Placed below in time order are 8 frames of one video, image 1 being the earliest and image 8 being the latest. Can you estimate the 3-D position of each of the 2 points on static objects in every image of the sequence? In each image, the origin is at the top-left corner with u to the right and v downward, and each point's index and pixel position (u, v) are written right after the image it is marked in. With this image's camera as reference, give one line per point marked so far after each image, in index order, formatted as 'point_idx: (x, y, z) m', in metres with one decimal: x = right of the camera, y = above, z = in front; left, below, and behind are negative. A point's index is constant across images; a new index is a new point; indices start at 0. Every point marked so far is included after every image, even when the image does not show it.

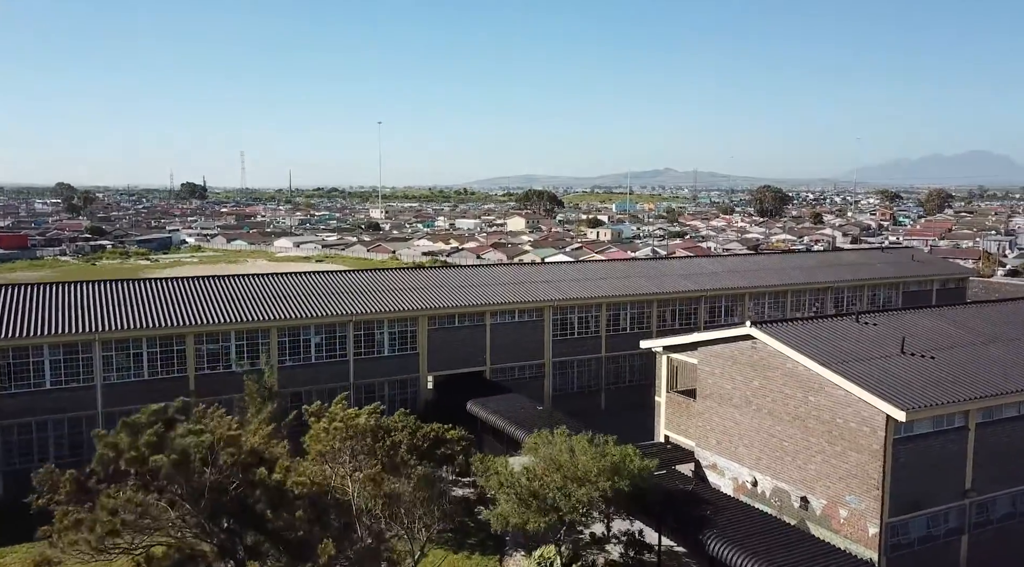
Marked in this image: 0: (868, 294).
0: (+8.0, -0.2, +19.5) m
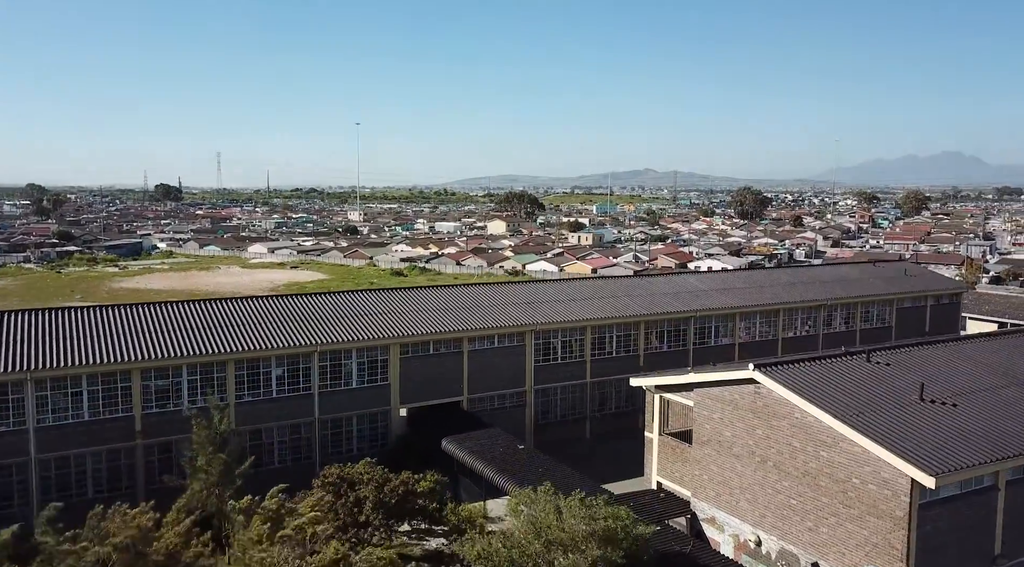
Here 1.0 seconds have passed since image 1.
0: (+7.5, -0.6, +18.8) m
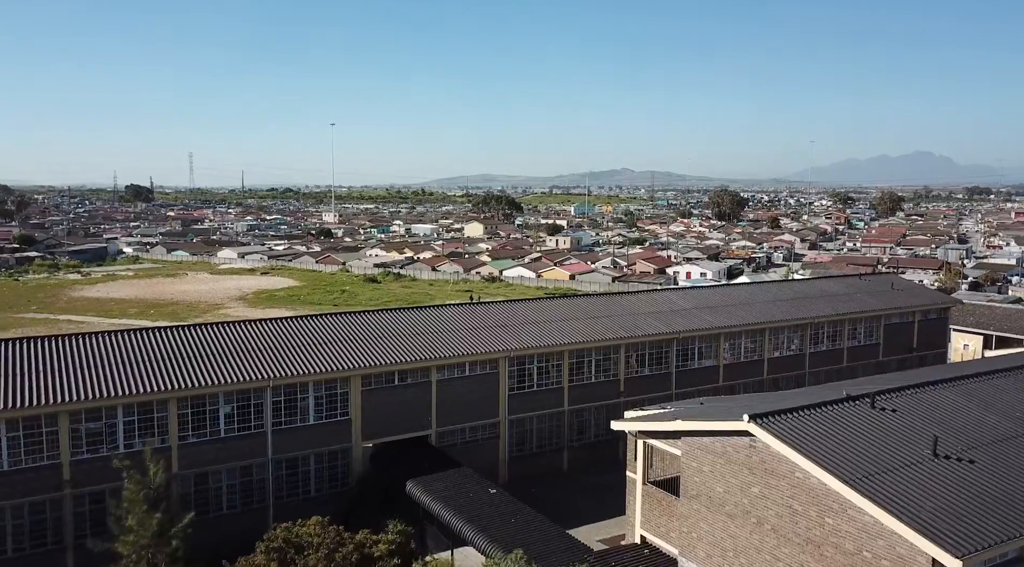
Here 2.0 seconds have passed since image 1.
0: (+7.0, -0.9, +18.1) m
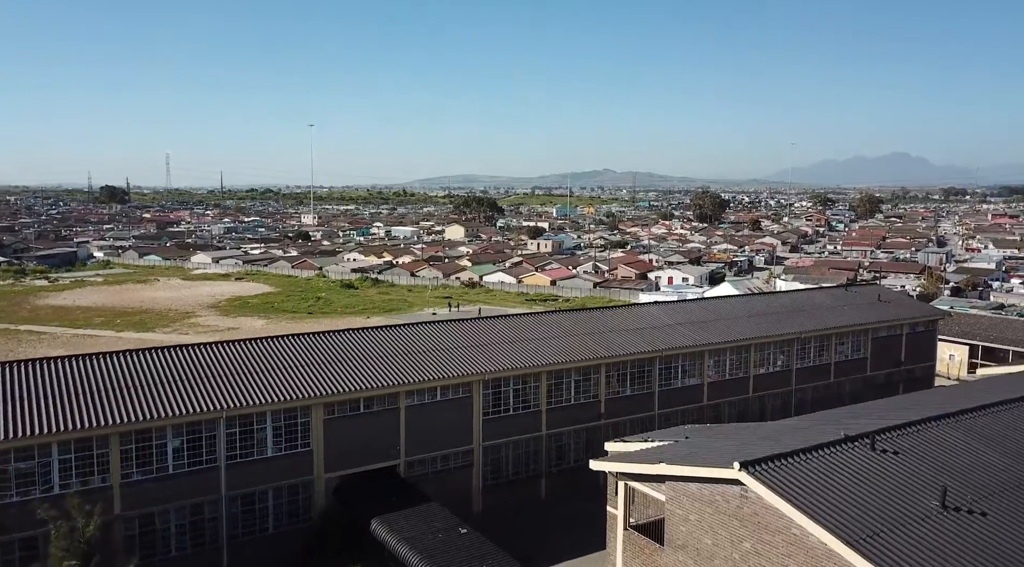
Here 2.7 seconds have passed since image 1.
0: (+6.5, -1.2, +17.5) m
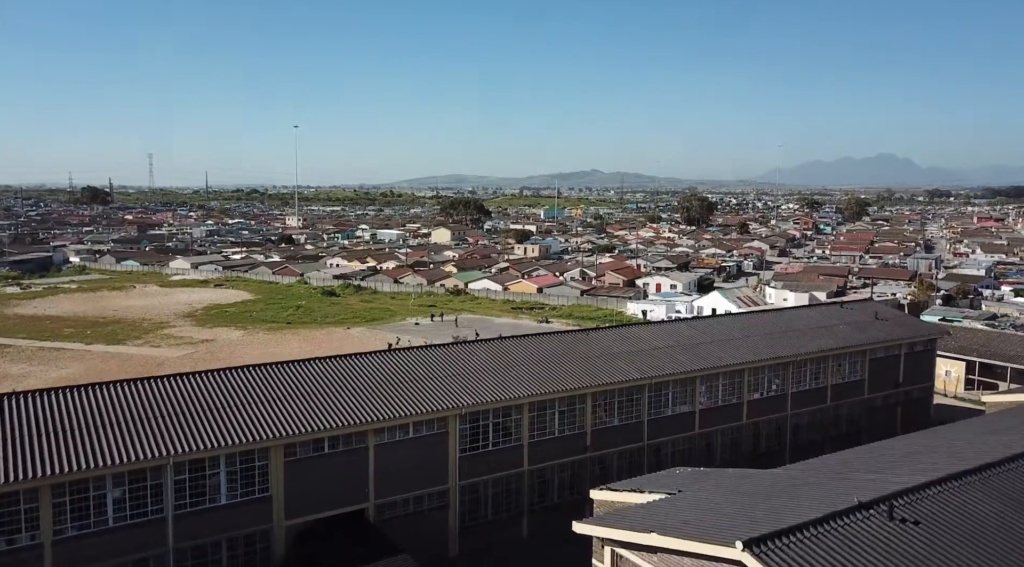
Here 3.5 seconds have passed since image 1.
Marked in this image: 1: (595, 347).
0: (+6.2, -1.6, +16.8) m
1: (+1.4, -1.0, +14.3) m
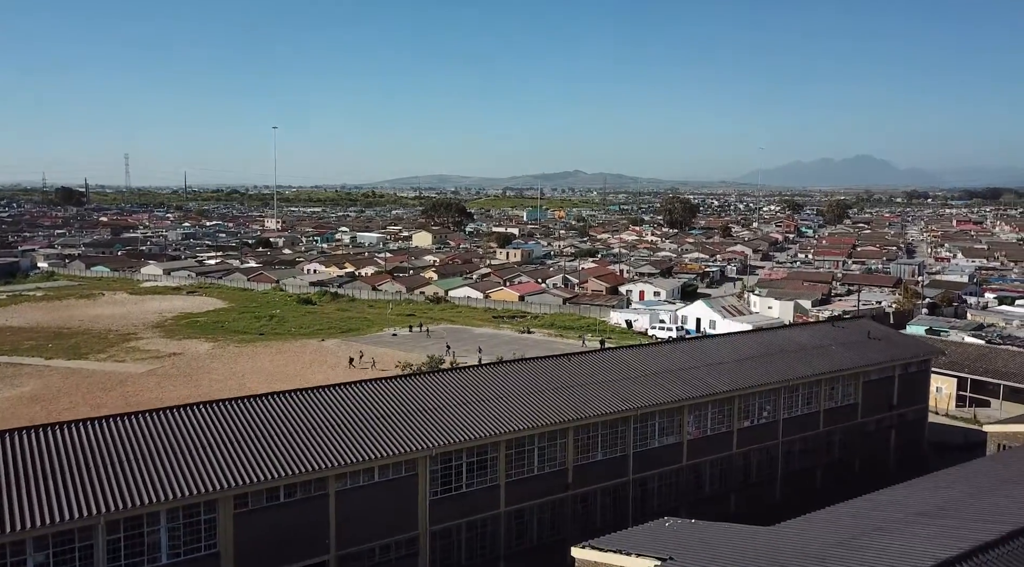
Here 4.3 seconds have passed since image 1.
0: (+5.8, -2.0, +16.0) m
1: (+1.0, -1.4, +13.5) m
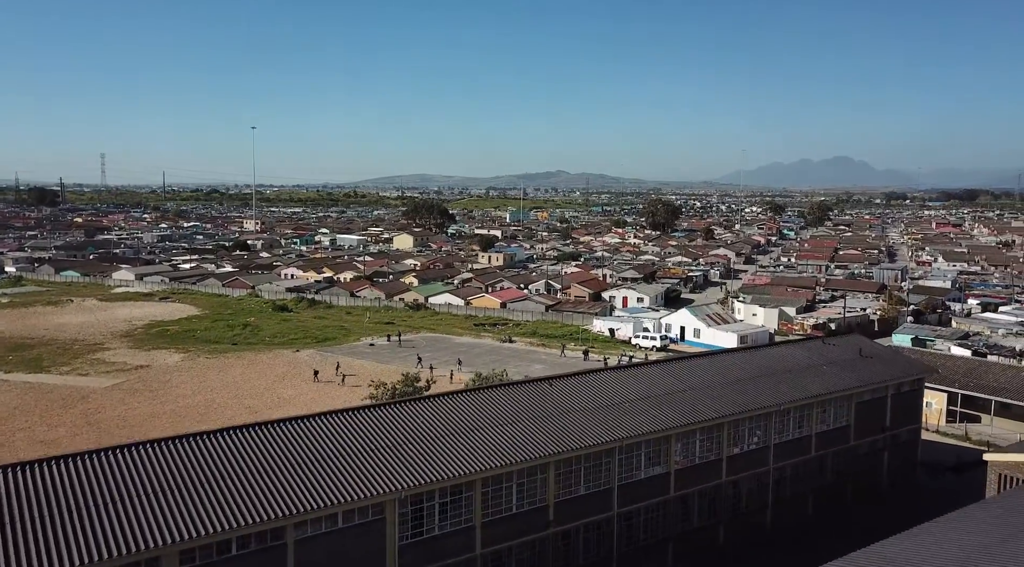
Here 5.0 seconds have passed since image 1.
0: (+5.4, -2.3, +15.4) m
1: (+0.7, -1.7, +12.7) m
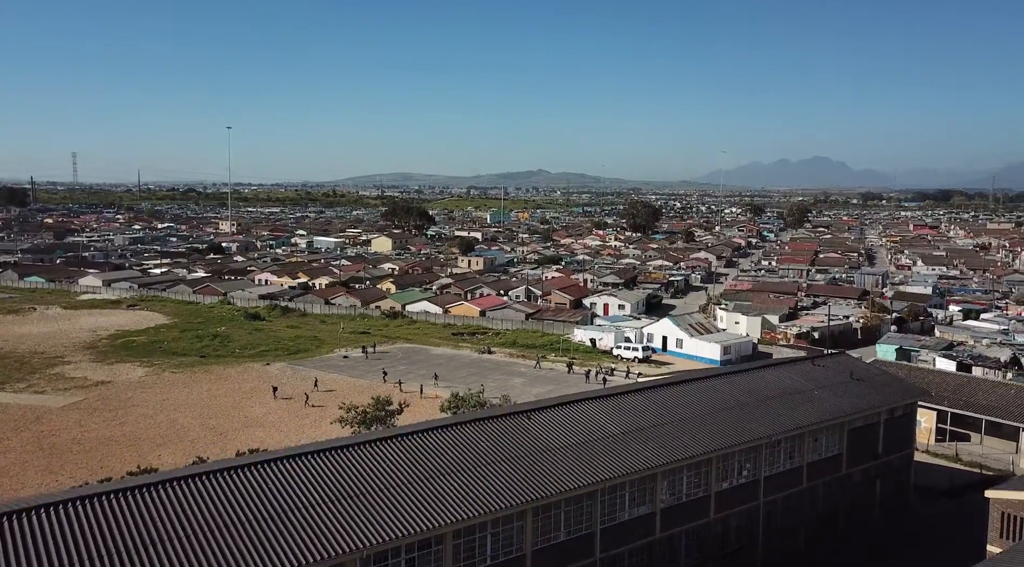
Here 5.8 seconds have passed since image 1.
0: (+5.0, -2.7, +14.6) m
1: (+0.3, -2.1, +11.8) m
